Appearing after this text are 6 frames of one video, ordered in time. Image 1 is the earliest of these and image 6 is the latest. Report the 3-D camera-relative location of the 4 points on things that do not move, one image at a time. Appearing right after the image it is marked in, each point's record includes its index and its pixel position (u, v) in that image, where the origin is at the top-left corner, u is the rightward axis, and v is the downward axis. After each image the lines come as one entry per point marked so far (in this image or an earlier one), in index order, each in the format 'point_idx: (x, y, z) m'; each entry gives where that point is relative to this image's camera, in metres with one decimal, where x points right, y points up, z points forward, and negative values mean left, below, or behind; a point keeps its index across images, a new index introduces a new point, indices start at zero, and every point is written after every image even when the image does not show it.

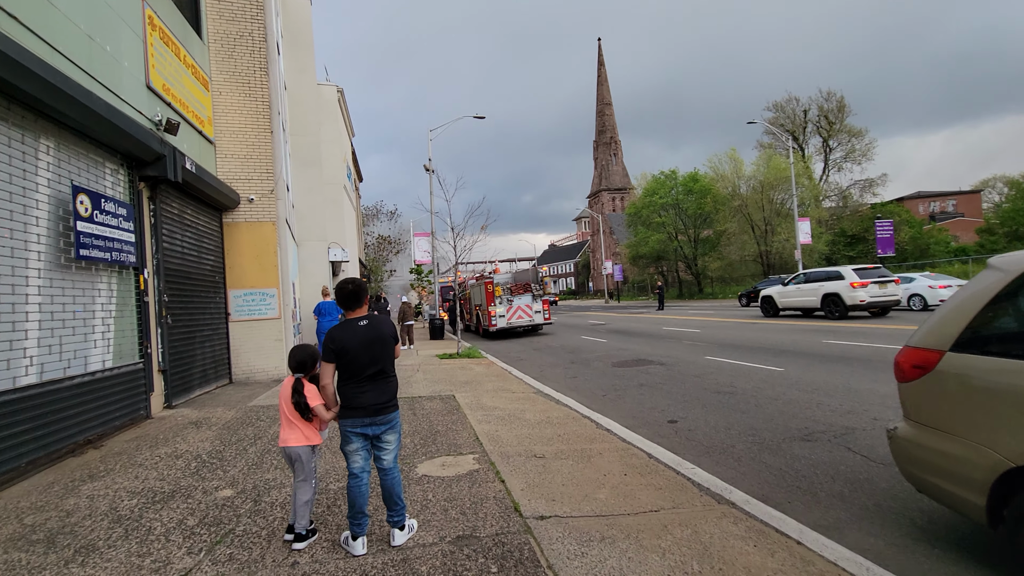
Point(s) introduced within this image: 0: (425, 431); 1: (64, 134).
0: (-1.1, -1.8, +6.4) m
1: (-5.5, +1.9, +6.2) m
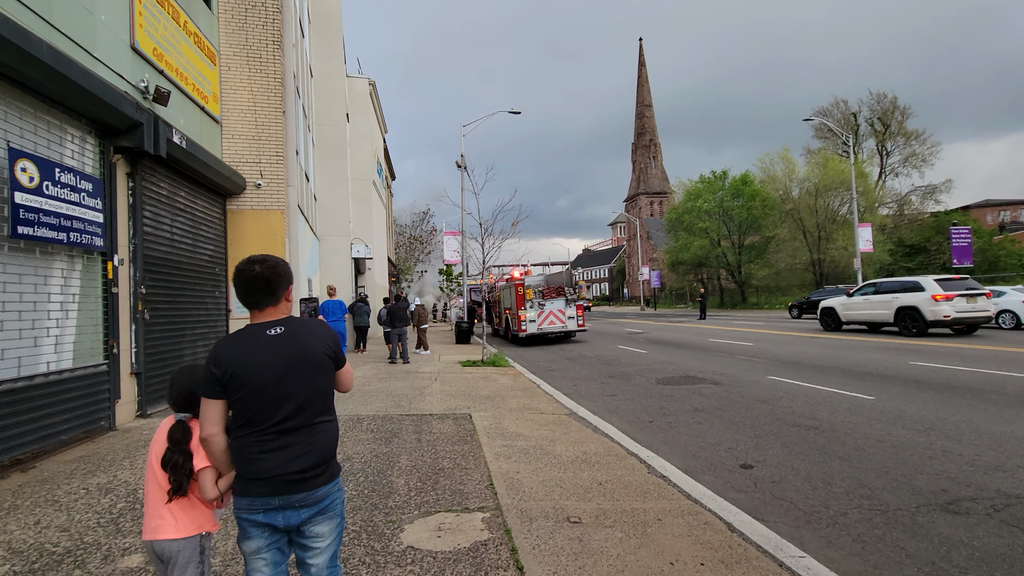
0: (-0.9, -1.8, +5.0) m
1: (-5.2, +2.1, +5.1) m
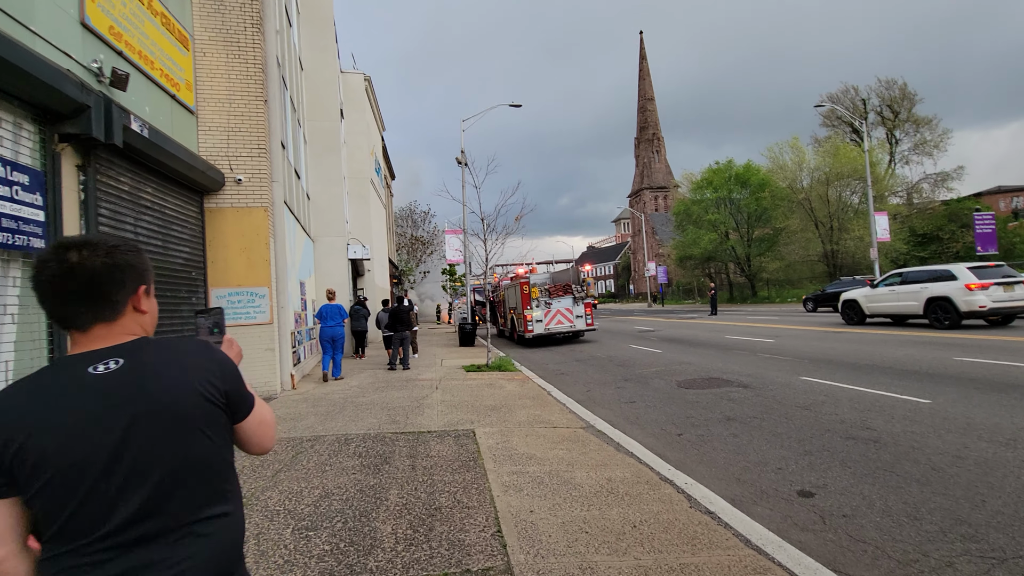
0: (-0.8, -1.8, +4.1) m
1: (-5.1, +2.0, +4.2) m
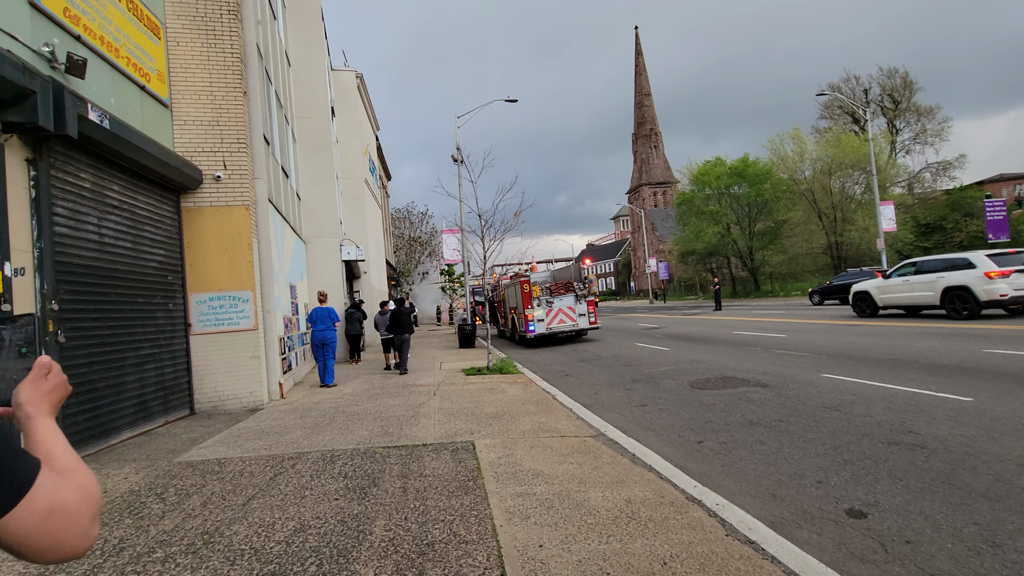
0: (-0.7, -1.8, +3.5) m
1: (-5.2, +1.9, +3.6) m
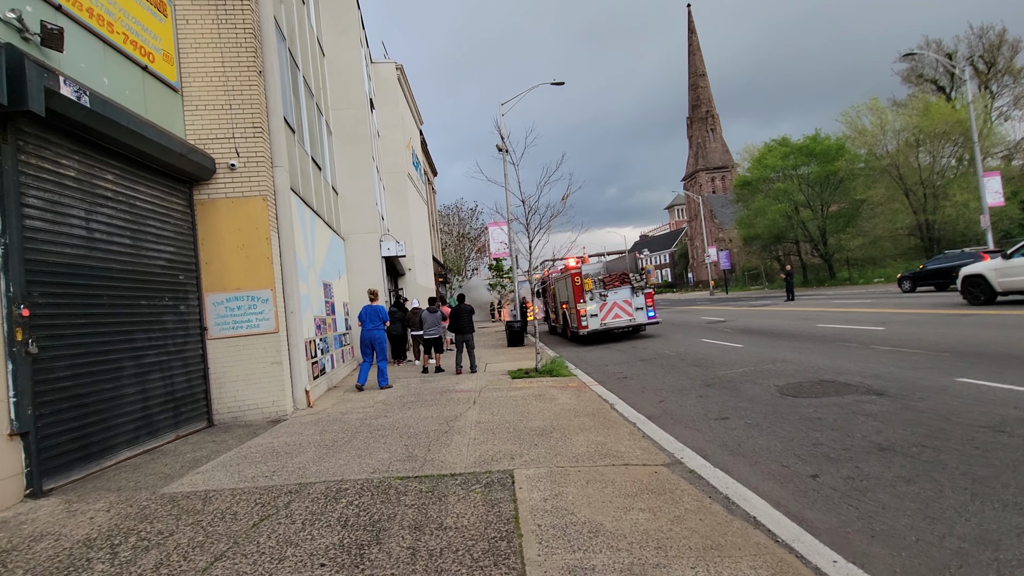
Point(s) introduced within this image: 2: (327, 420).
0: (-0.5, -1.7, +2.3) m
1: (-5.0, +1.8, +2.9) m
2: (-2.8, -2.0, +7.7) m
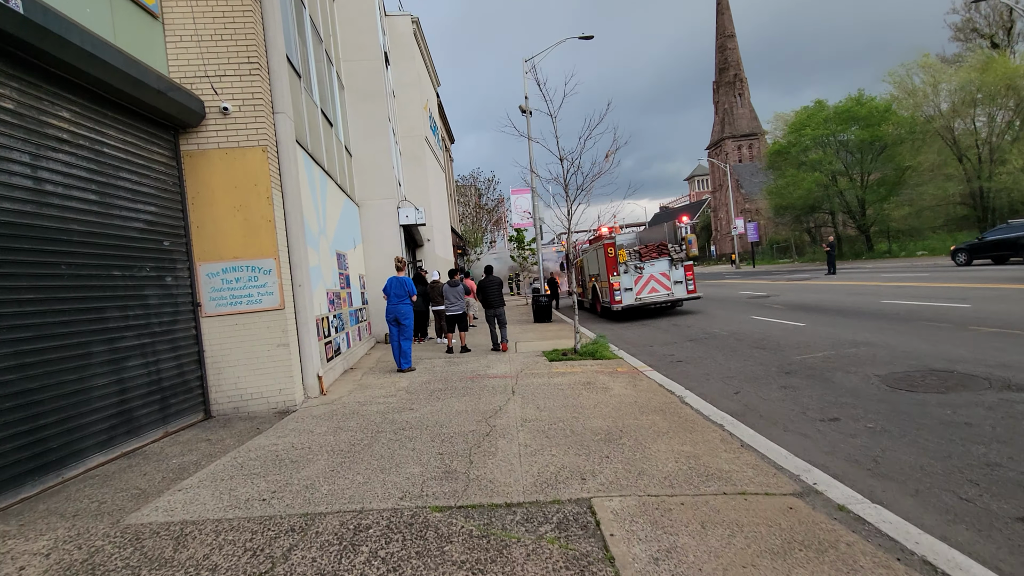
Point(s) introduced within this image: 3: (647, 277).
0: (0.0, -1.6, +1.0) m
1: (-4.5, +2.0, +1.5) m
2: (-2.2, -1.6, +6.5) m
3: (+4.5, +0.4, +16.7) m
